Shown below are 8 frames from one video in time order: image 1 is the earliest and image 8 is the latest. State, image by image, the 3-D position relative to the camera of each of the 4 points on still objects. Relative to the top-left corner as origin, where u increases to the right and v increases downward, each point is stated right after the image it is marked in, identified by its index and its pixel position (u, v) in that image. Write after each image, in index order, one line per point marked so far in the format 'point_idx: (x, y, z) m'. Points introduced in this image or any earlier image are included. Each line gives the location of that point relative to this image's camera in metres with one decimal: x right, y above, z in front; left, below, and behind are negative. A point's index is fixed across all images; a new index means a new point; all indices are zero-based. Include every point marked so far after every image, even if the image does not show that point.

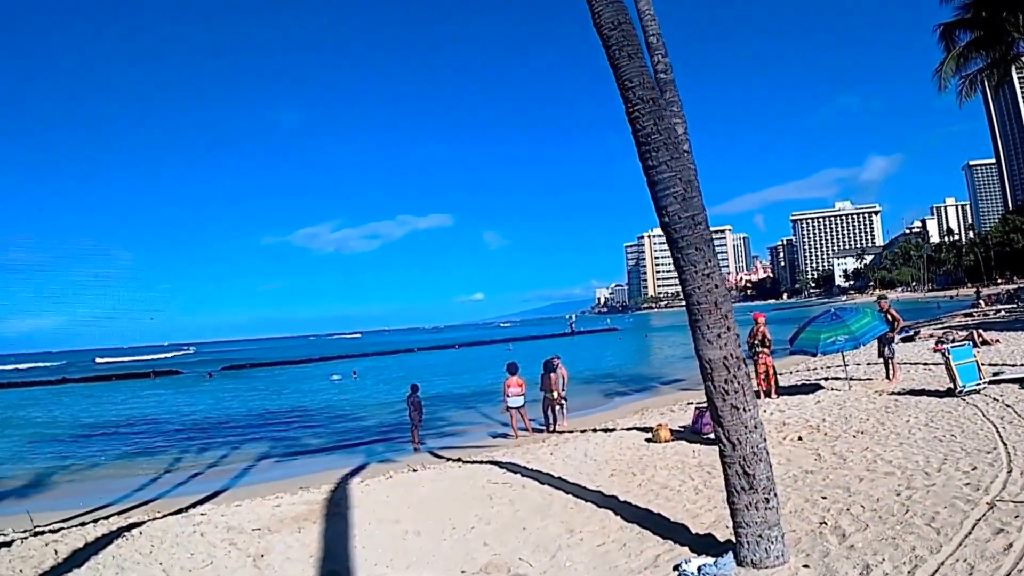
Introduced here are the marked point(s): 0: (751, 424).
0: (+1.8, -1.0, +5.3) m
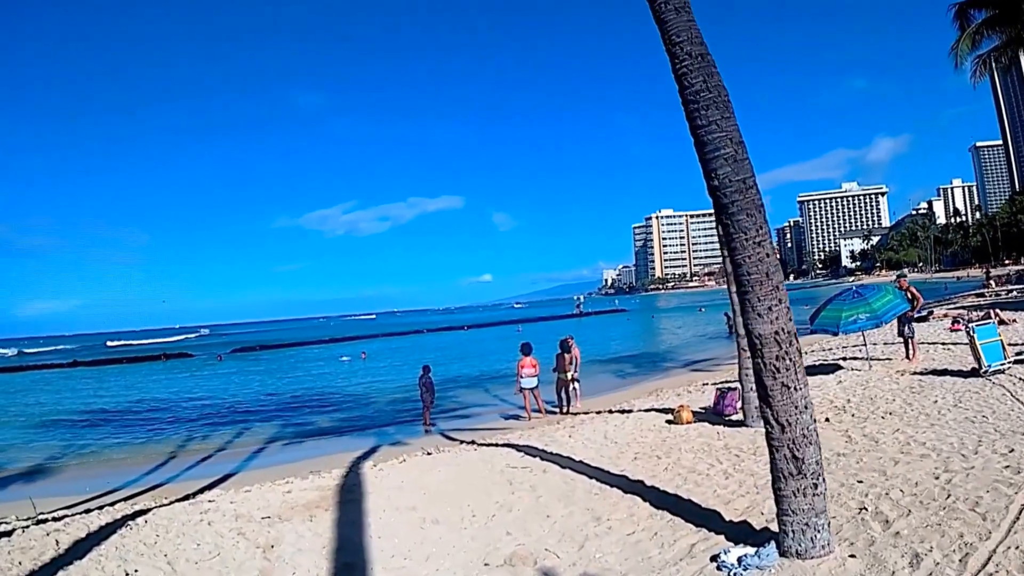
0: (+2.0, -0.8, +4.9) m
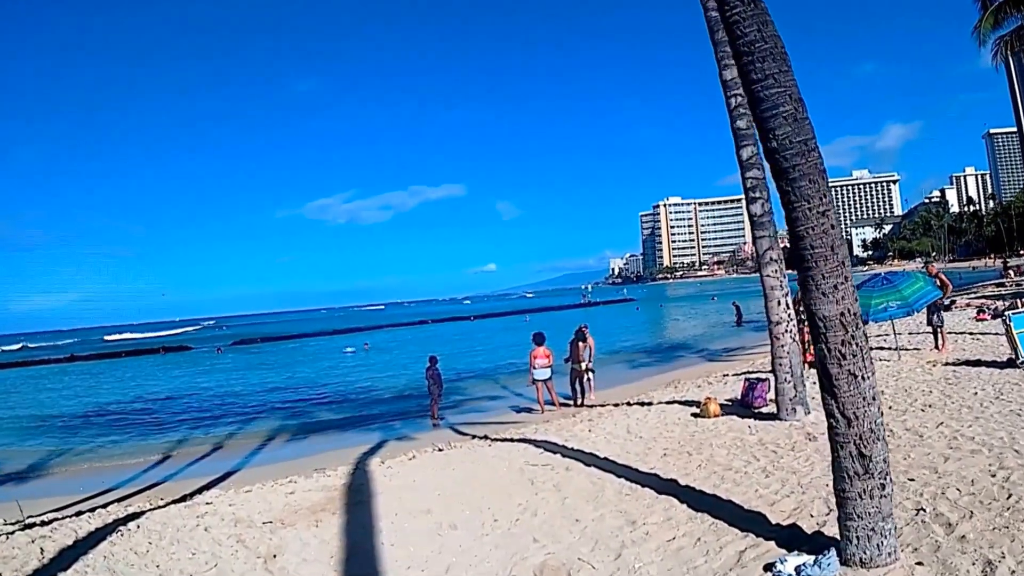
0: (+2.2, -0.7, +4.3) m
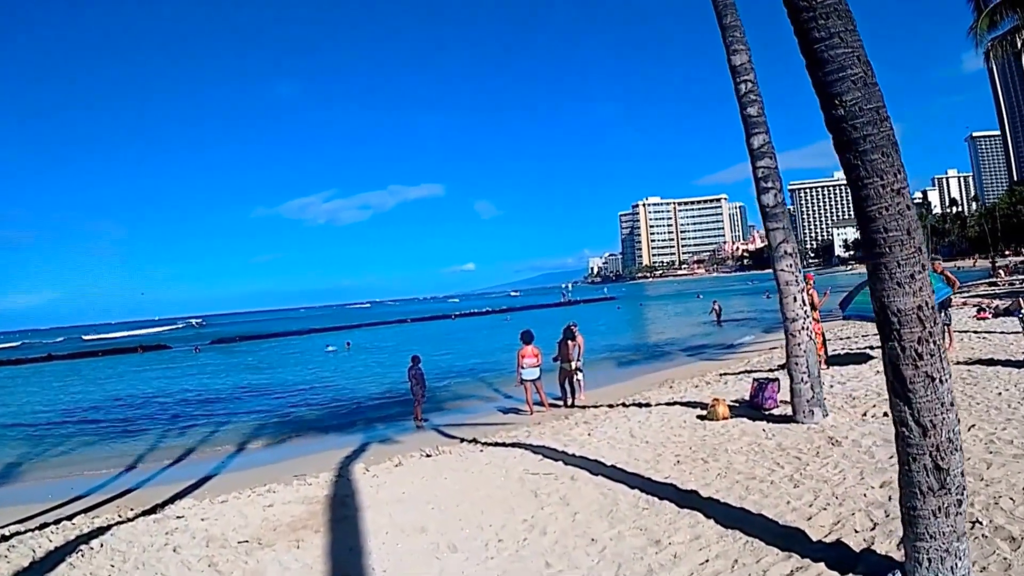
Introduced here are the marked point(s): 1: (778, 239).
0: (+2.3, -0.6, +3.7) m
1: (+3.2, +0.6, +8.4) m
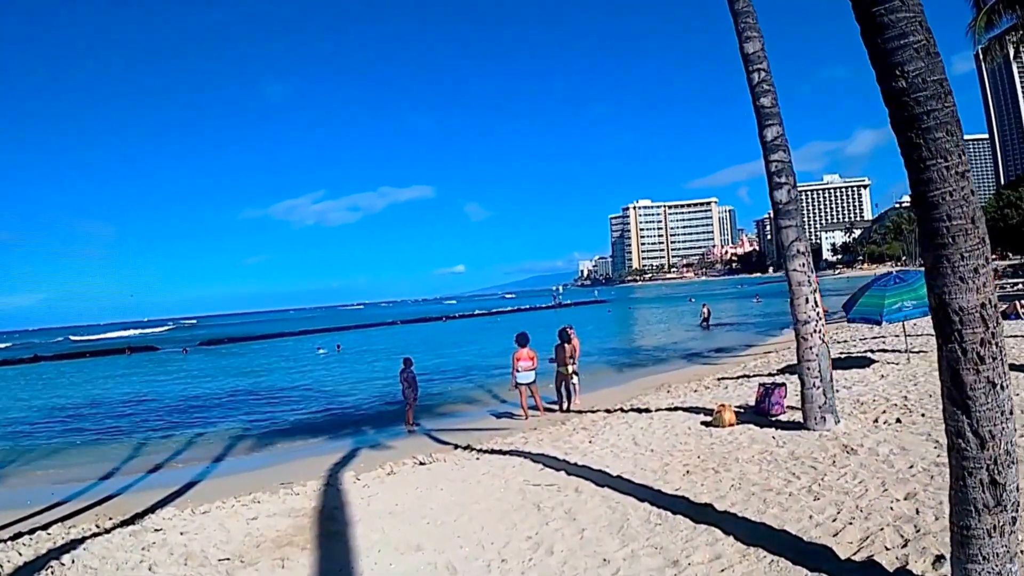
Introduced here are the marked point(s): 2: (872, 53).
0: (+2.4, -0.6, +3.3) m
1: (+3.2, +0.6, +8.1) m
2: (+1.7, +1.1, +3.3) m
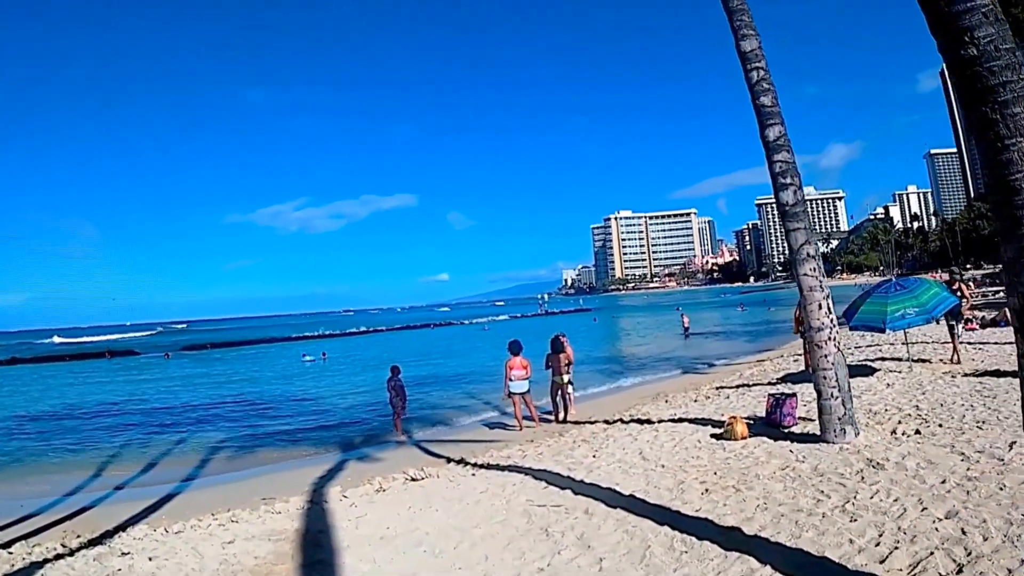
0: (+2.5, -0.6, +2.8) m
1: (+3.2, +0.5, +7.6) m
2: (+1.8, +1.1, +2.8) m
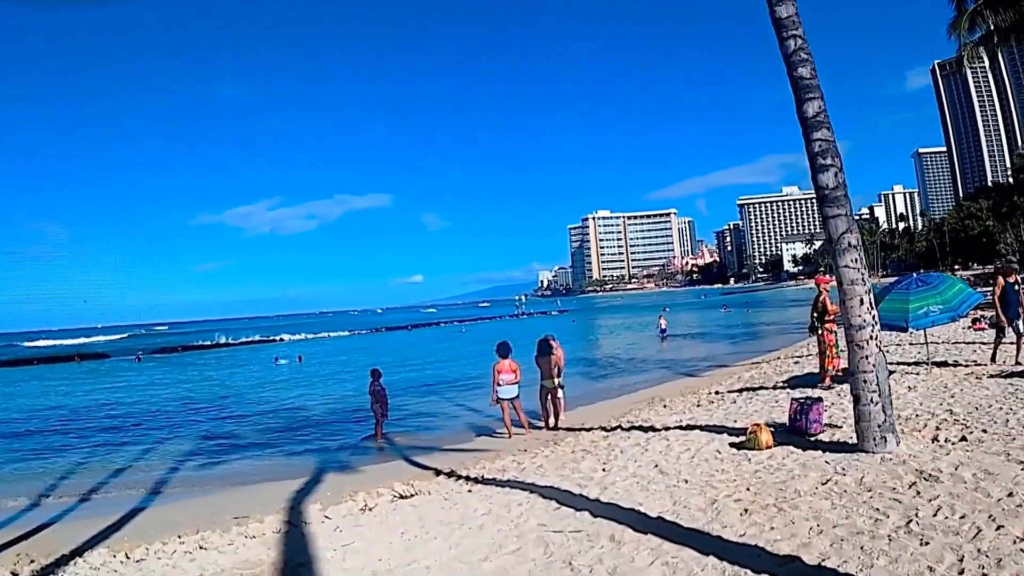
0: (+2.7, -0.5, +2.1) m
1: (+3.3, +0.6, +6.9) m
2: (+2.0, +1.2, +2.1) m
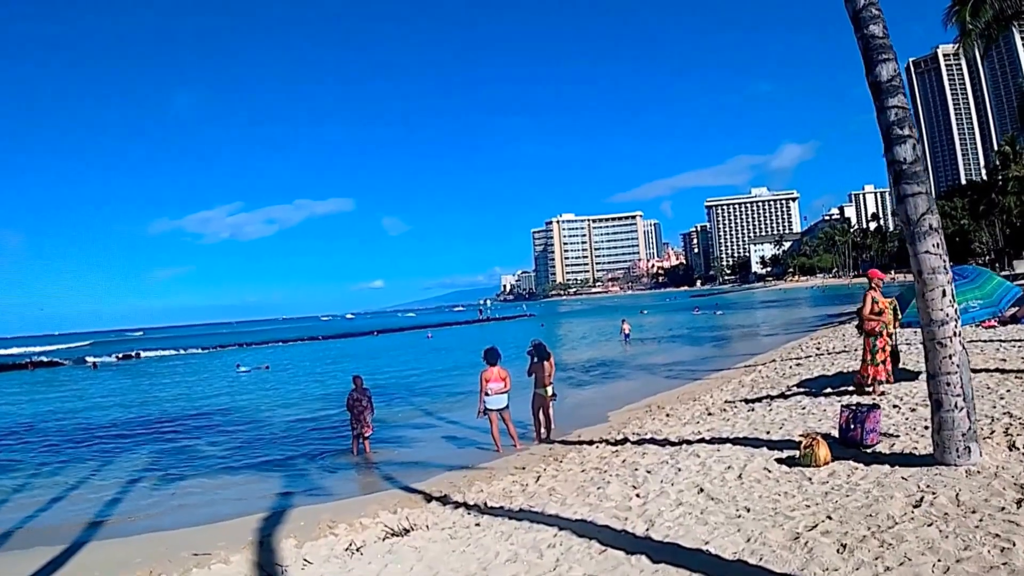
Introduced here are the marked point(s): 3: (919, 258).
0: (+3.1, -0.4, +1.1) m
1: (+3.4, +0.7, +5.9) m
2: (+2.4, +1.3, +1.0) m
3: (+3.4, +0.3, +5.9) m
